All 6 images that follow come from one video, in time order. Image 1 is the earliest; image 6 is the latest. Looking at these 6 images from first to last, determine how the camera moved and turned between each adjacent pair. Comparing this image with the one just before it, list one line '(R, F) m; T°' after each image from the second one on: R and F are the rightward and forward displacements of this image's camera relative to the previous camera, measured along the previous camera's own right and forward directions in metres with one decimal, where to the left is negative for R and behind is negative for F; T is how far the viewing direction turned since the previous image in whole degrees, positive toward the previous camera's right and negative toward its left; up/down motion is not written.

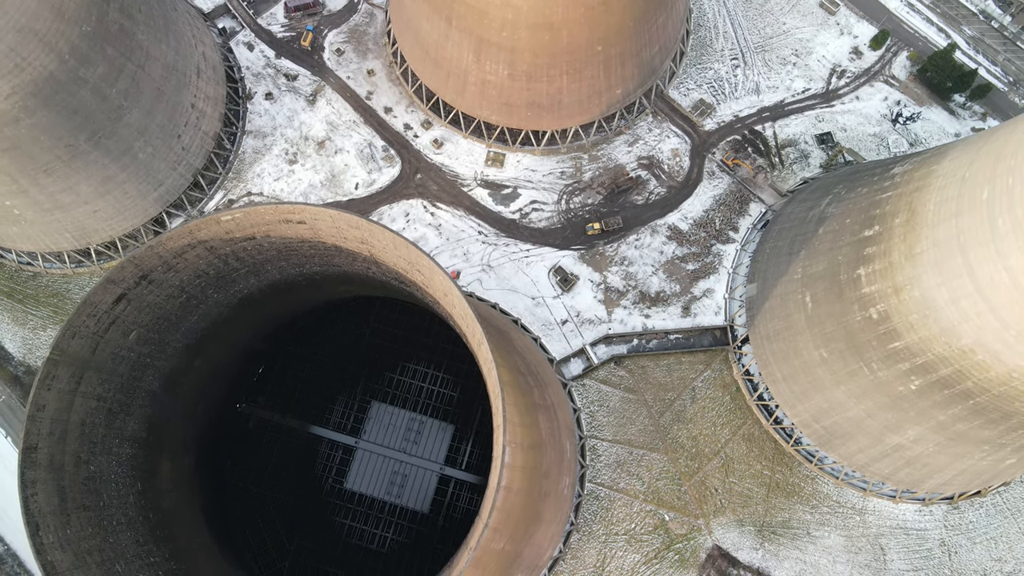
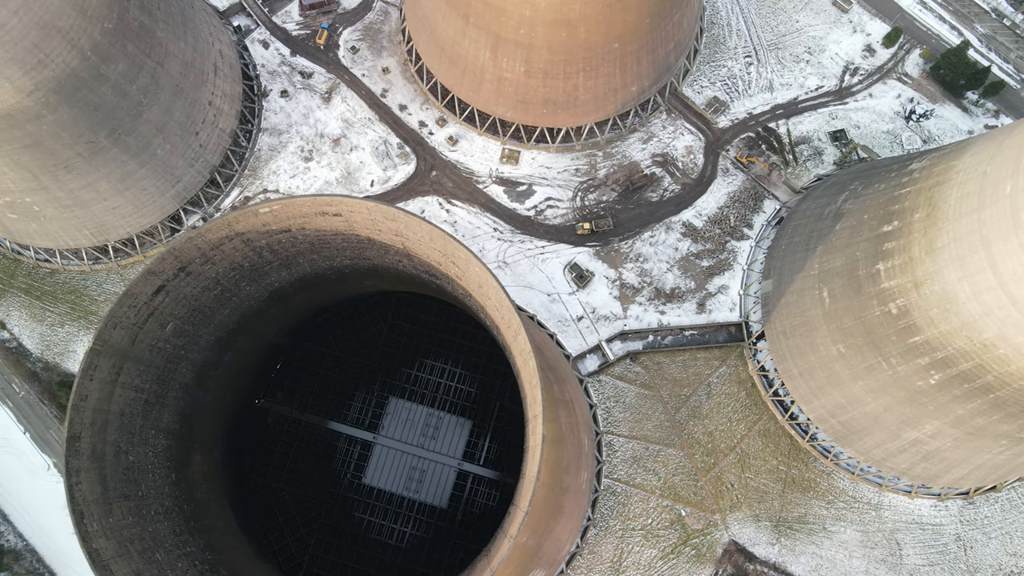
(-0.6, -0.1) m; 0°
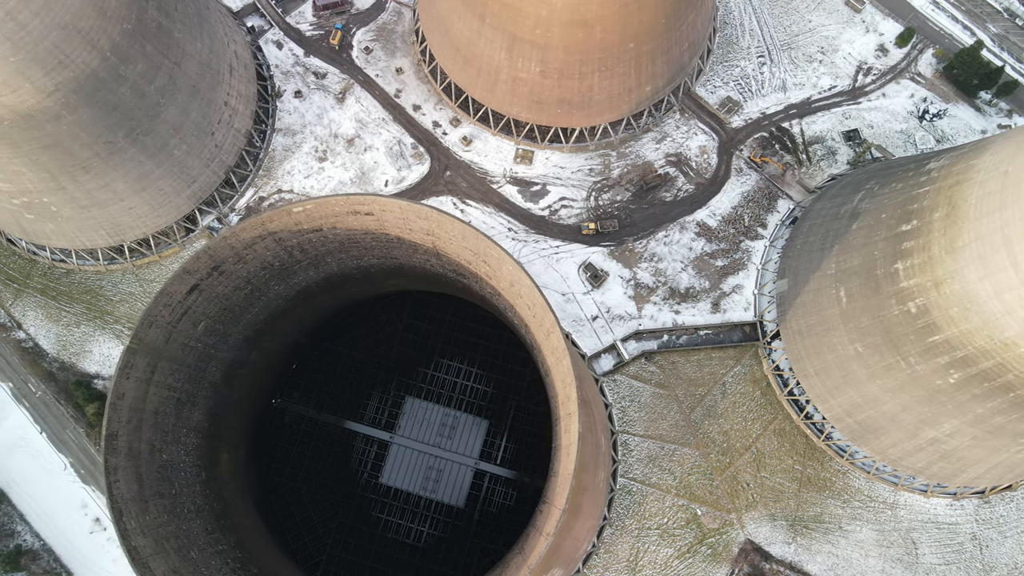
(-0.6, 0.0) m; 0°
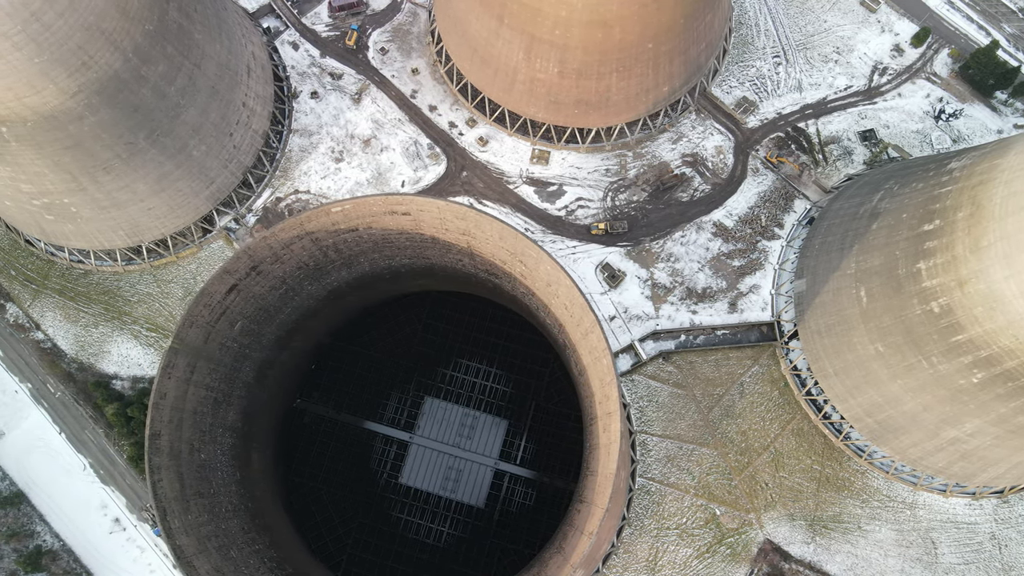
(-0.7, 0.0) m; 0°
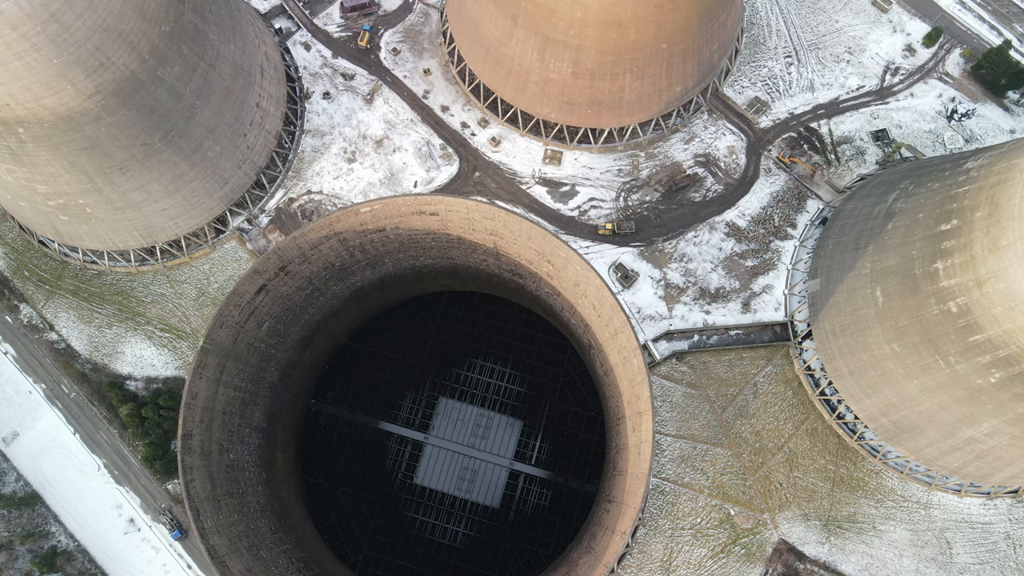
(-0.5, 0.0) m; 0°
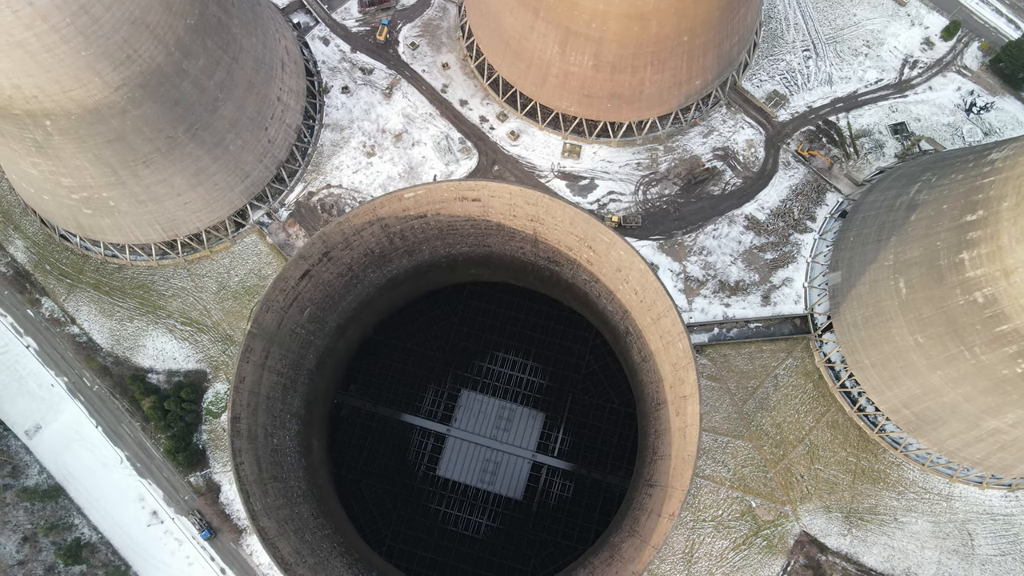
(-0.8, 0.0) m; 0°
